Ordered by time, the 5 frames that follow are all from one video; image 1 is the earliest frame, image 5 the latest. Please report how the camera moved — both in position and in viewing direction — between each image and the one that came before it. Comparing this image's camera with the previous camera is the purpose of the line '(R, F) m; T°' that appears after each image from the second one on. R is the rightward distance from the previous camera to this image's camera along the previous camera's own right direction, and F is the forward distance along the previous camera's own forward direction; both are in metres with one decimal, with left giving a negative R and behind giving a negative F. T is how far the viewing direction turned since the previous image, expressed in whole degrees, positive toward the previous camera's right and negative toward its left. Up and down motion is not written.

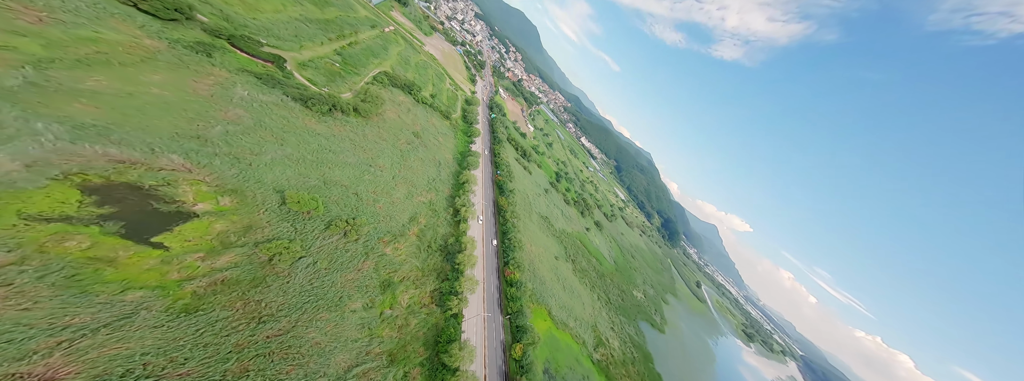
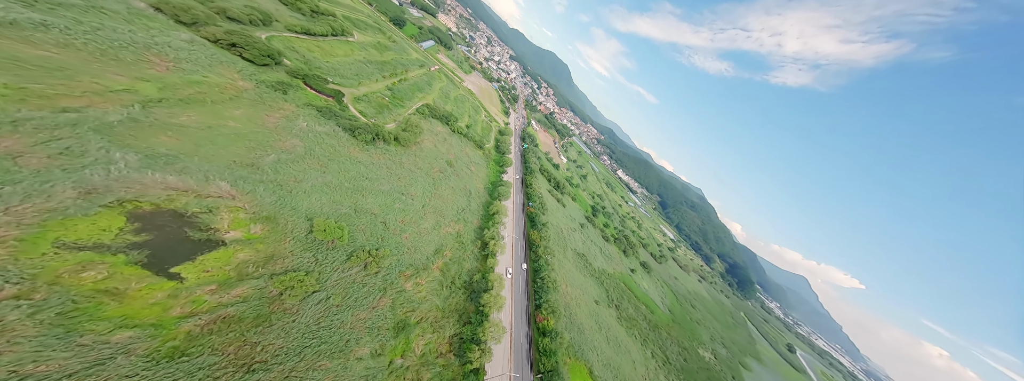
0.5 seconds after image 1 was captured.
(+0.4, +4.4) m; -11°
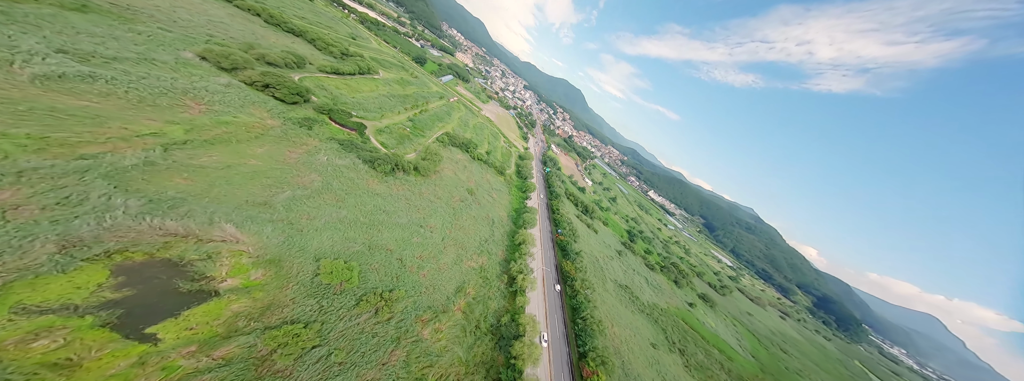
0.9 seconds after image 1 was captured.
(-1.4, +3.7) m; -5°
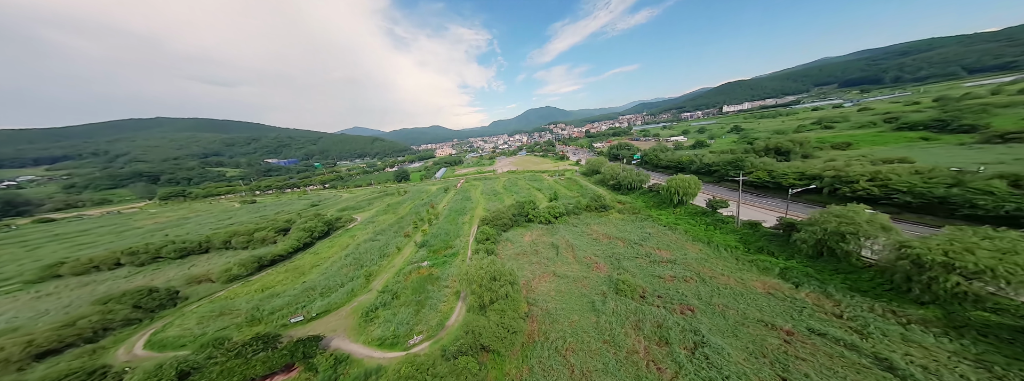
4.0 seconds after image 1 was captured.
(-9.3, +25.5) m; -3°
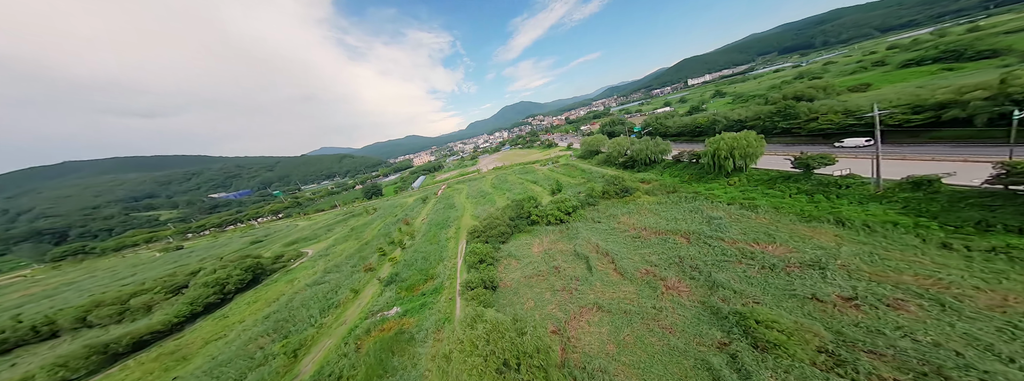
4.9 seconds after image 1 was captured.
(-1.0, +8.3) m; +4°
